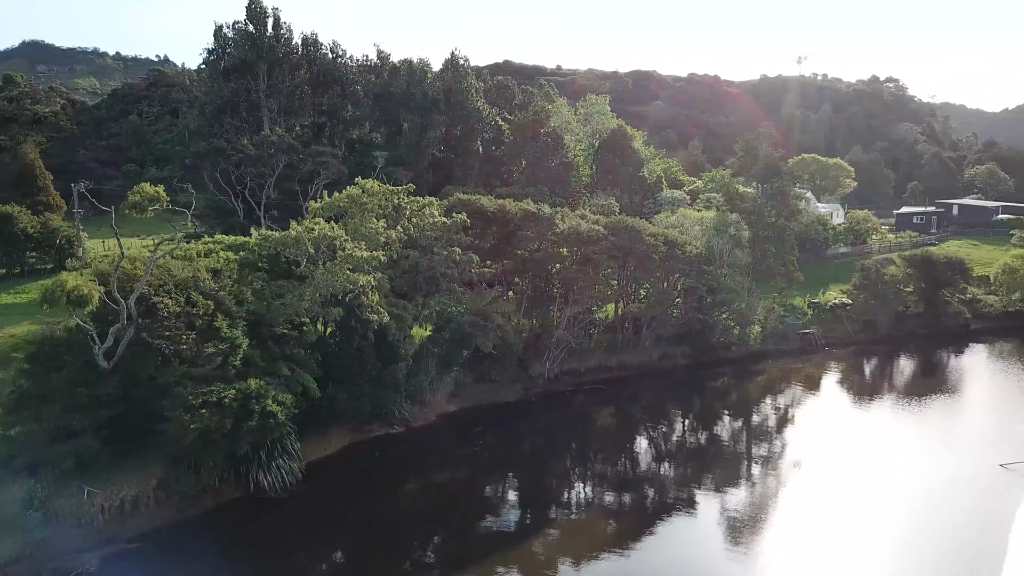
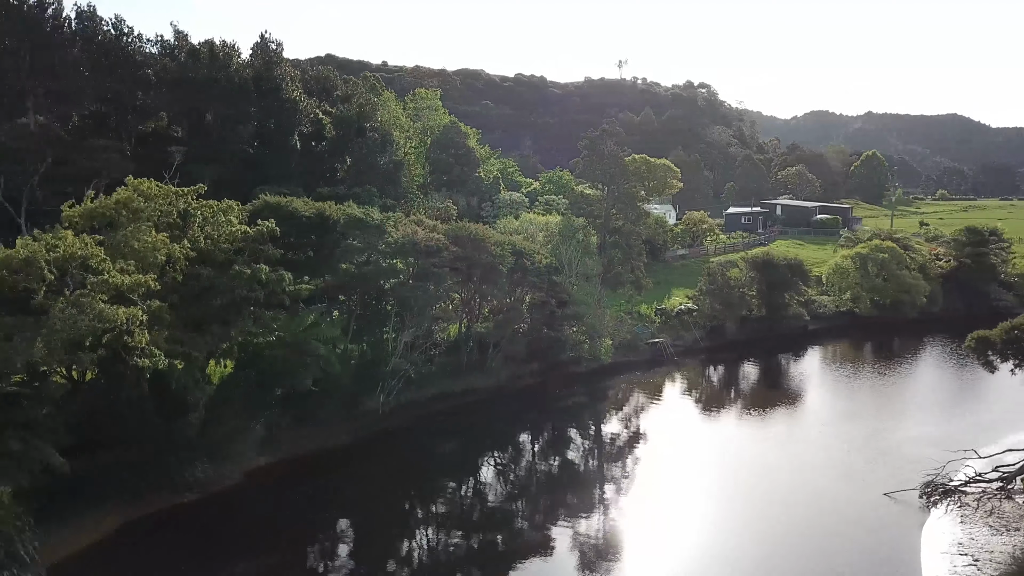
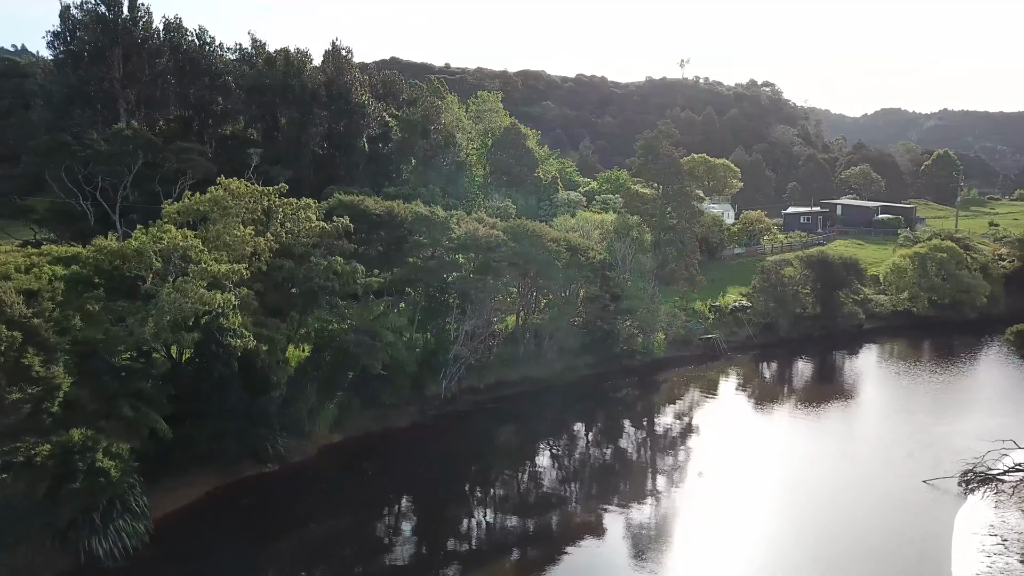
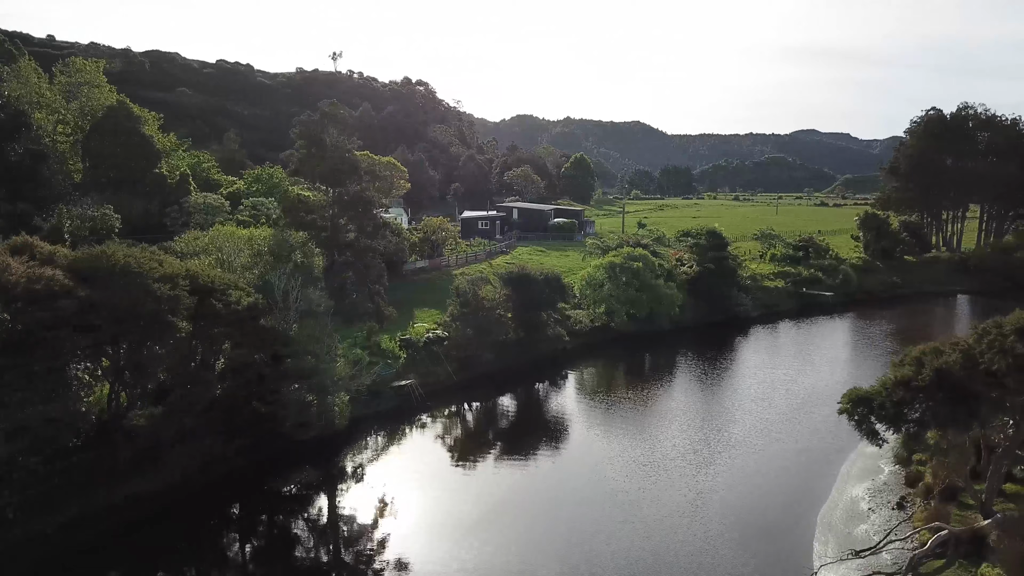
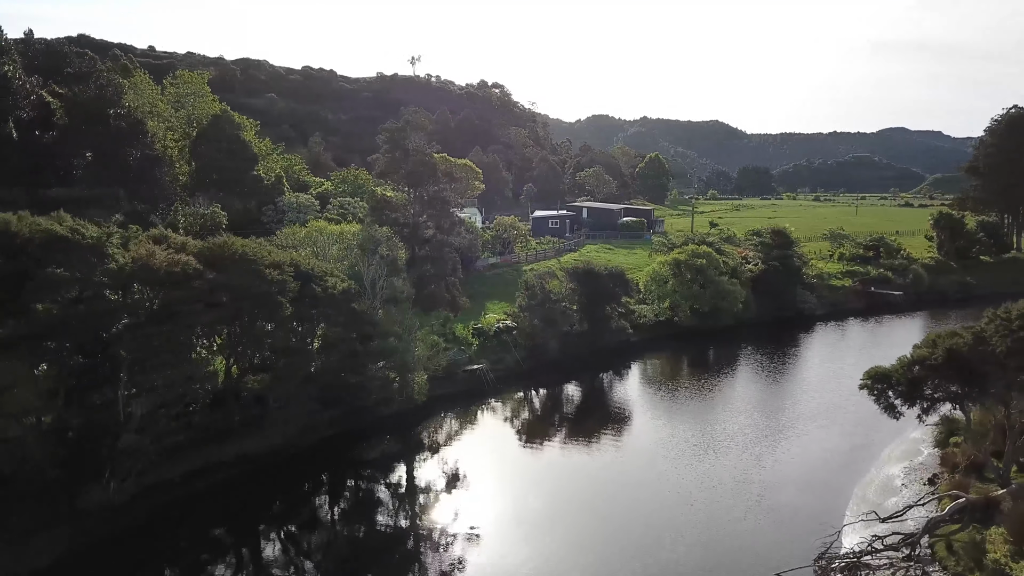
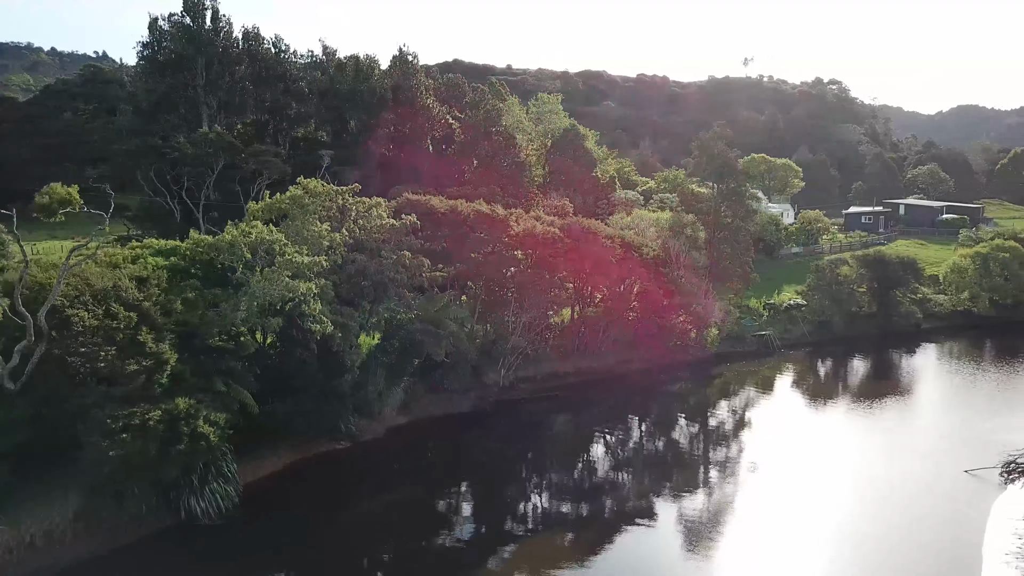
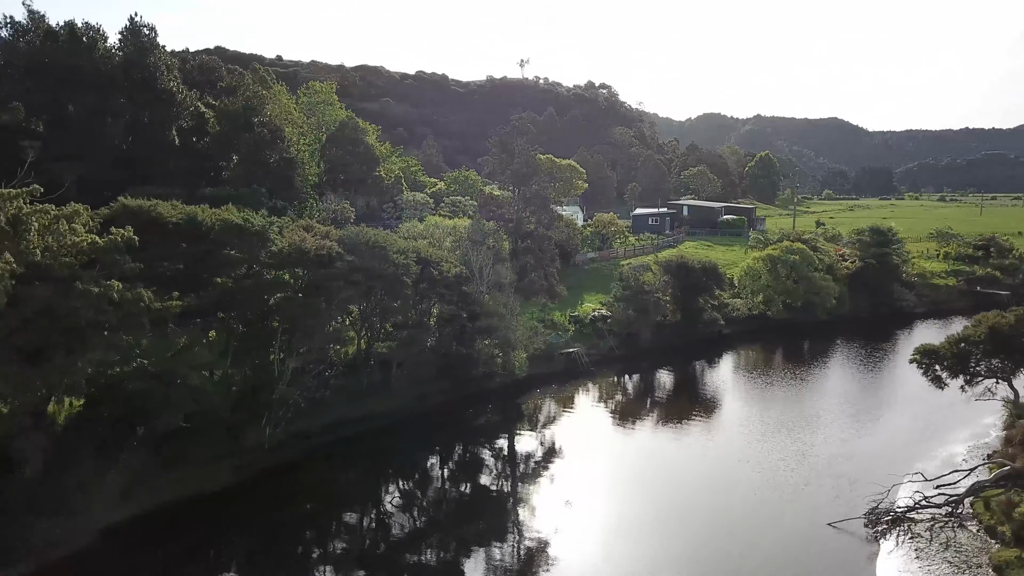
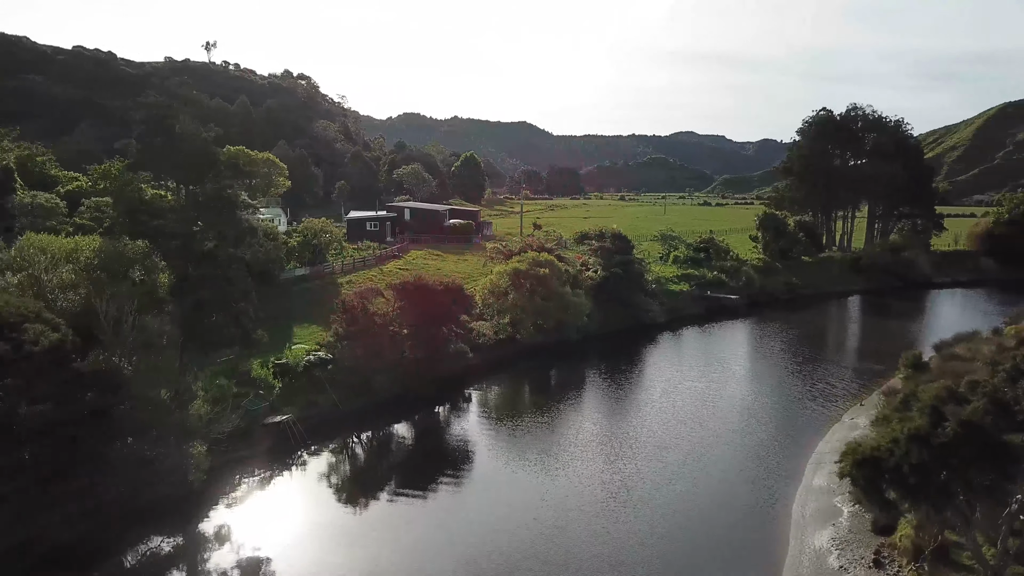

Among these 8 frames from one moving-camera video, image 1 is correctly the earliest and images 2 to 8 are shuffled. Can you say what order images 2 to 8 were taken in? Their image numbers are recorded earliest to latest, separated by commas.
6, 3, 2, 7, 5, 4, 8
